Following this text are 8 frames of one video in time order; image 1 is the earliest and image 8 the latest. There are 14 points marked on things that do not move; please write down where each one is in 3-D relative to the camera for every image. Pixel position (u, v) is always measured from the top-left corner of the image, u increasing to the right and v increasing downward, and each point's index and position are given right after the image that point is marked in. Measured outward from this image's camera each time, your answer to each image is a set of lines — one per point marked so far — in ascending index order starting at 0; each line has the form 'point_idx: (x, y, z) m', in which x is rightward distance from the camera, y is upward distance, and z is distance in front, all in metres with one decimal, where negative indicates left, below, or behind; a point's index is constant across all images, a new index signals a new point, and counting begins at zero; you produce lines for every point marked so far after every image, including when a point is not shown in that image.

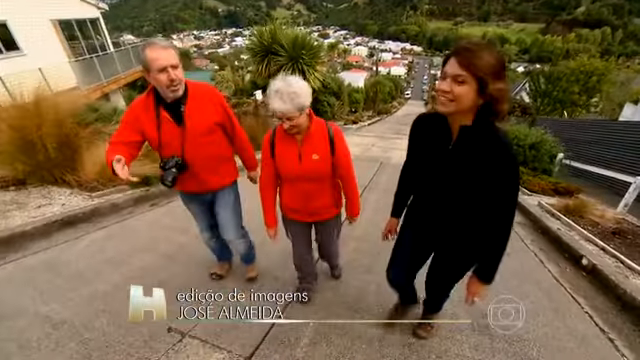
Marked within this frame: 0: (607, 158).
0: (+6.3, +0.6, +7.0) m
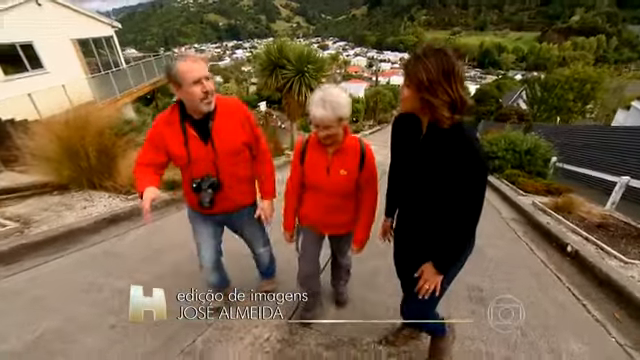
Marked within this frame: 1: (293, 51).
0: (+6.5, +0.6, +7.4) m
1: (-0.9, +4.2, +10.0) m
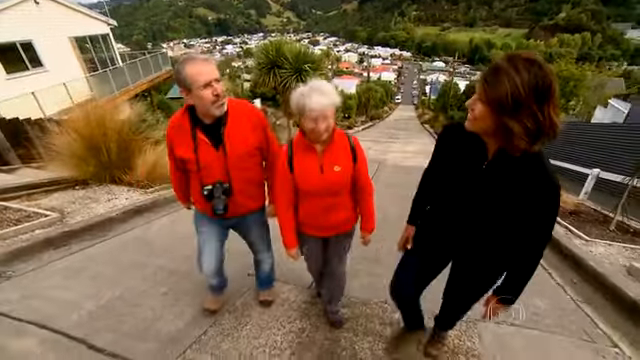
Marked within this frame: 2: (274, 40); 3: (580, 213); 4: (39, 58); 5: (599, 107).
0: (+6.4, +0.8, +8.0) m
1: (-1.0, +4.4, +10.3) m
2: (-1.5, +4.8, +10.4) m
3: (+3.8, -0.5, +4.5) m
4: (-8.7, +3.8, +9.4) m
5: (+16.1, +4.2, +17.6) m
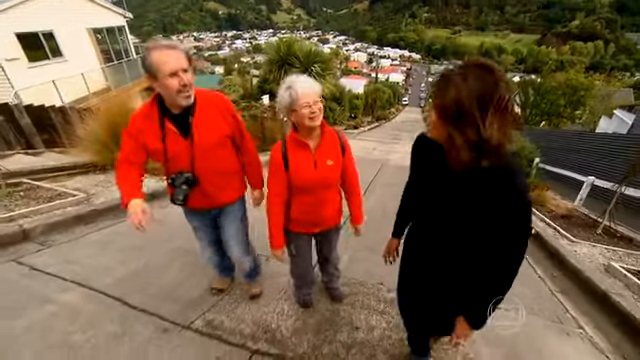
0: (+6.6, +0.6, +8.2) m
1: (-0.7, +4.6, +10.6) m
2: (-1.2, +5.0, +10.6) m
3: (+3.9, -0.6, +4.7) m
4: (-8.4, +4.3, +9.8) m
5: (+16.5, +3.7, +17.7) m
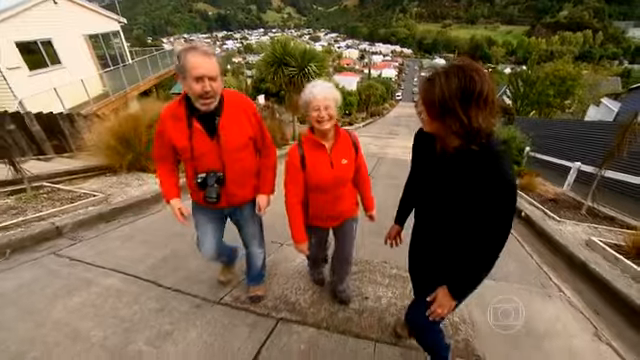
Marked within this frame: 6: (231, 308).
0: (+6.6, +0.9, +8.5) m
1: (-0.9, +4.7, +10.8) m
2: (-1.4, +5.0, +10.9) m
3: (+3.9, -0.3, +5.0) m
4: (-8.6, +4.1, +9.9) m
5: (+16.3, +4.4, +18.1) m
6: (-0.6, -0.9, +2.1) m
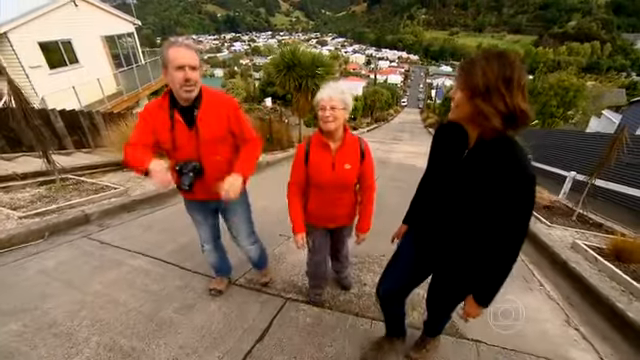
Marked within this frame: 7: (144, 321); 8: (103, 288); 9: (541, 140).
0: (+6.7, +0.7, +8.7) m
1: (-0.6, +4.6, +11.1) m
2: (-1.1, +5.0, +11.2) m
3: (+4.0, -0.5, +5.3) m
4: (-8.4, +4.3, +10.3) m
5: (+16.6, +3.8, +18.3) m
6: (-0.6, -0.8, +2.3) m
7: (-1.1, -0.9, +1.9) m
8: (-1.5, -0.8, +2.2) m
9: (+7.3, +1.3, +10.0) m
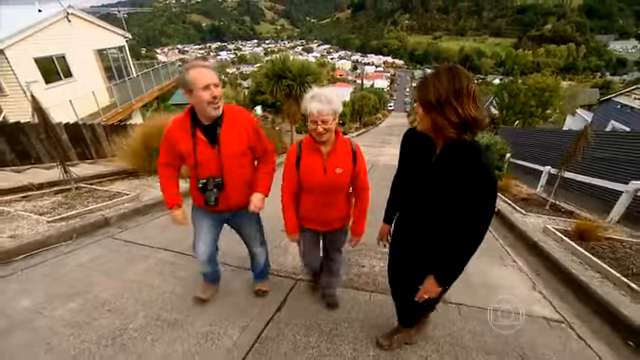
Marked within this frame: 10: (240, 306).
0: (+6.5, +0.8, +9.3) m
1: (-1.0, +4.4, +11.6) m
2: (-1.5, +4.8, +11.6) m
3: (+3.9, -0.4, +5.7) m
4: (-8.7, +3.8, +10.5) m
5: (+16.0, +4.1, +19.2) m
6: (-0.5, -0.8, +2.7) m
7: (-1.0, -0.9, +2.3) m
8: (-1.5, -0.8, +2.5) m
9: (+7.0, +1.5, +10.6) m
10: (-0.6, -0.9, +2.2) m
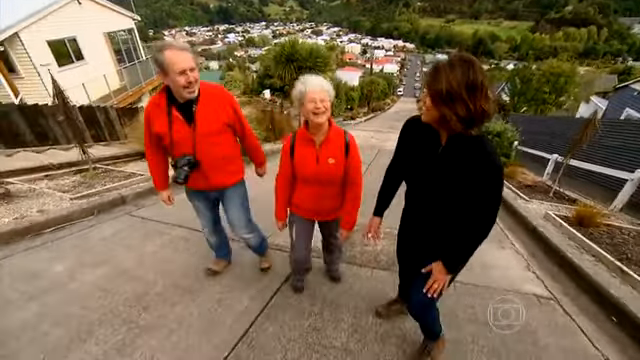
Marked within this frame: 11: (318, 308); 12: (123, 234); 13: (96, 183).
0: (+6.7, +1.2, +9.3) m
1: (-0.7, +5.0, +11.5) m
2: (-1.2, +5.4, +11.5) m
3: (+4.1, -0.1, +5.8) m
4: (-8.4, +4.5, +10.6) m
5: (+16.5, +4.8, +18.8) m
6: (-0.5, -0.7, +2.9) m
7: (-1.0, -0.7, +2.4) m
8: (-1.4, -0.6, +2.7) m
9: (+7.2, +1.9, +10.5) m
10: (-0.6, -0.8, +2.4) m
11: (0.0, -0.9, +2.2) m
12: (-1.9, -0.5, +2.9) m
13: (-3.0, 0.0, +4.0) m
